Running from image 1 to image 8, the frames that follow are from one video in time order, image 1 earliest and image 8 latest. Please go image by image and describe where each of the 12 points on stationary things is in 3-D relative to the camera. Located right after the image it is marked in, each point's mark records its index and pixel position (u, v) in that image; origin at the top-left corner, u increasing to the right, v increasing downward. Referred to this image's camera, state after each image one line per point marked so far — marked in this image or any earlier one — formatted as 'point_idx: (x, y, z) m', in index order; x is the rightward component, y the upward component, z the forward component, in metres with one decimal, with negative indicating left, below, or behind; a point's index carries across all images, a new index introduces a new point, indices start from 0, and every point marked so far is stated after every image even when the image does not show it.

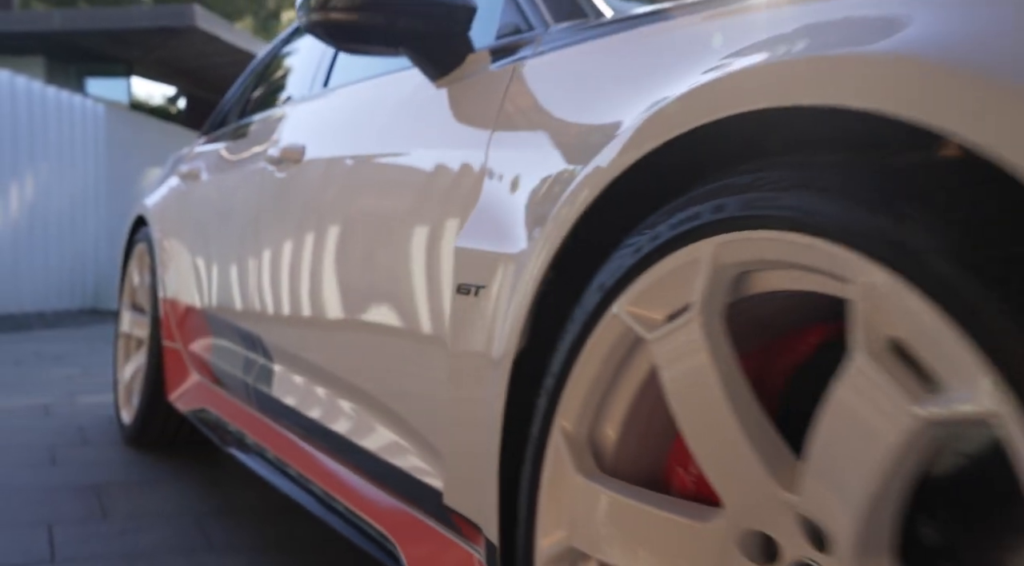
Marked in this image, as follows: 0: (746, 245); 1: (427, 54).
0: (+0.2, 0.0, +0.9) m
1: (-0.2, +0.4, +1.8) m
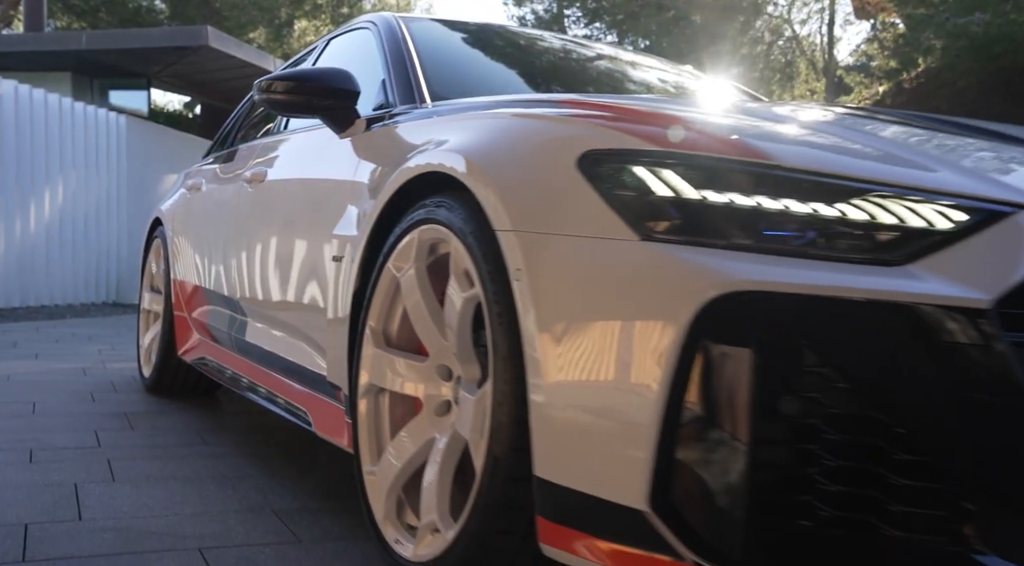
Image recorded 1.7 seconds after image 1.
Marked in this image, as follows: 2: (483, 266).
0: (-0.2, +0.1, +2.0) m
1: (-0.6, +0.5, +2.9) m
2: (-0.1, 0.0, +1.8) m
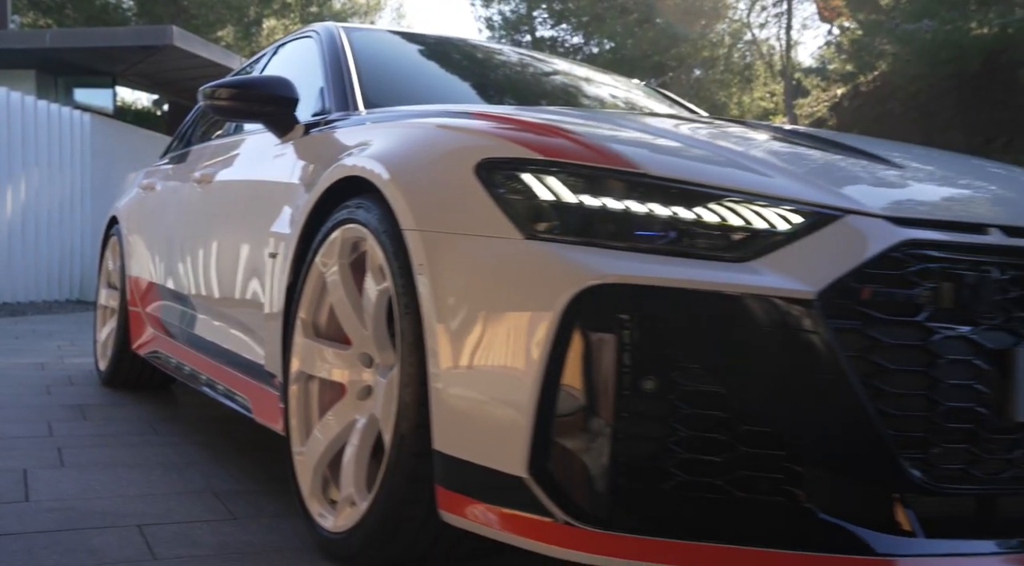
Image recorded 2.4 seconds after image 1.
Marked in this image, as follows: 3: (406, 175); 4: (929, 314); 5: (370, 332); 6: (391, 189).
0: (-0.4, +0.1, +2.2) m
1: (-0.8, +0.5, +3.1) m
2: (-0.2, 0.0, +2.0) m
3: (-0.2, +0.2, +2.0) m
4: (+0.7, -0.1, +1.7) m
5: (-0.3, -0.1, +2.2) m
6: (-0.3, +0.2, +2.0) m
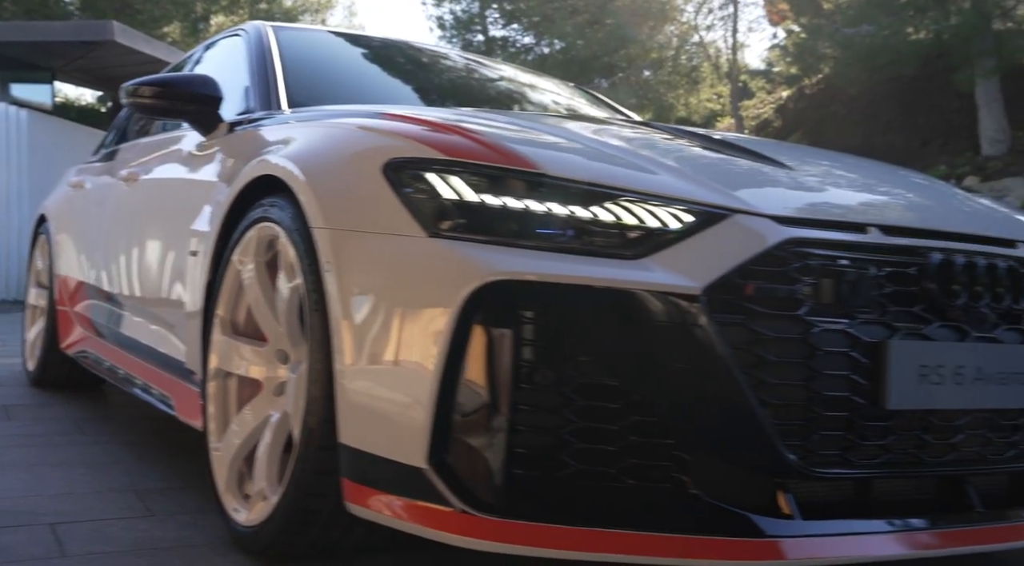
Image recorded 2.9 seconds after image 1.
0: (-0.6, +0.1, +2.2) m
1: (-1.0, +0.5, +3.1) m
2: (-0.4, 0.0, +2.0) m
3: (-0.4, +0.2, +2.1) m
4: (+0.6, 0.0, +1.8) m
5: (-0.5, -0.1, +2.2) m
6: (-0.5, +0.2, +2.1) m
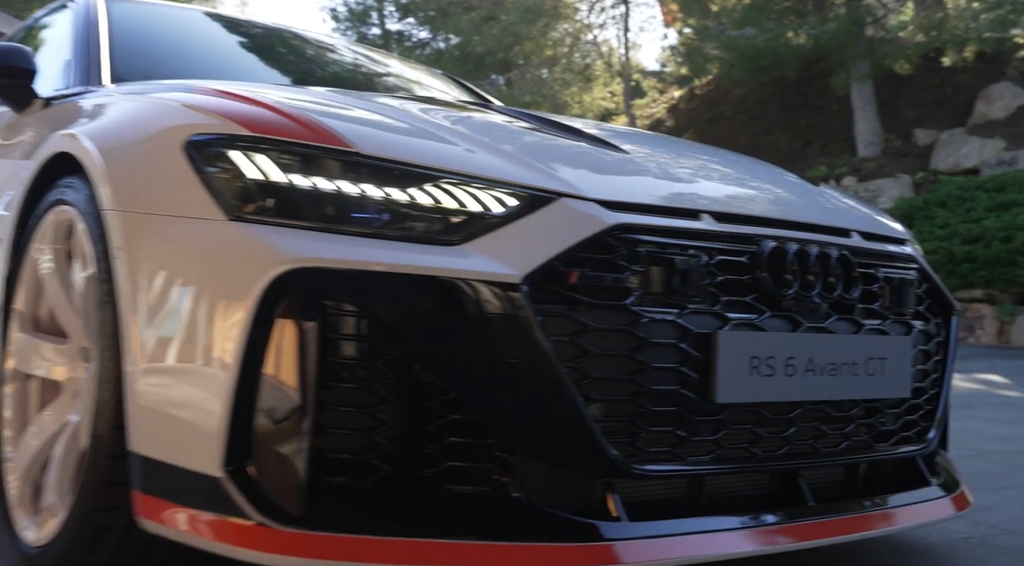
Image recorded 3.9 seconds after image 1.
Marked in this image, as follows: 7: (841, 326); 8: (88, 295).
0: (-1.0, +0.1, +2.0) m
1: (-1.5, +0.6, +2.8) m
2: (-0.8, +0.1, +1.8) m
3: (-0.8, +0.3, +1.9) m
4: (+0.2, 0.0, +1.7) m
5: (-0.9, -0.1, +2.0) m
6: (-0.8, +0.2, +1.9) m
7: (+0.7, -0.1, +2.0) m
8: (-0.9, 0.0, +1.9) m
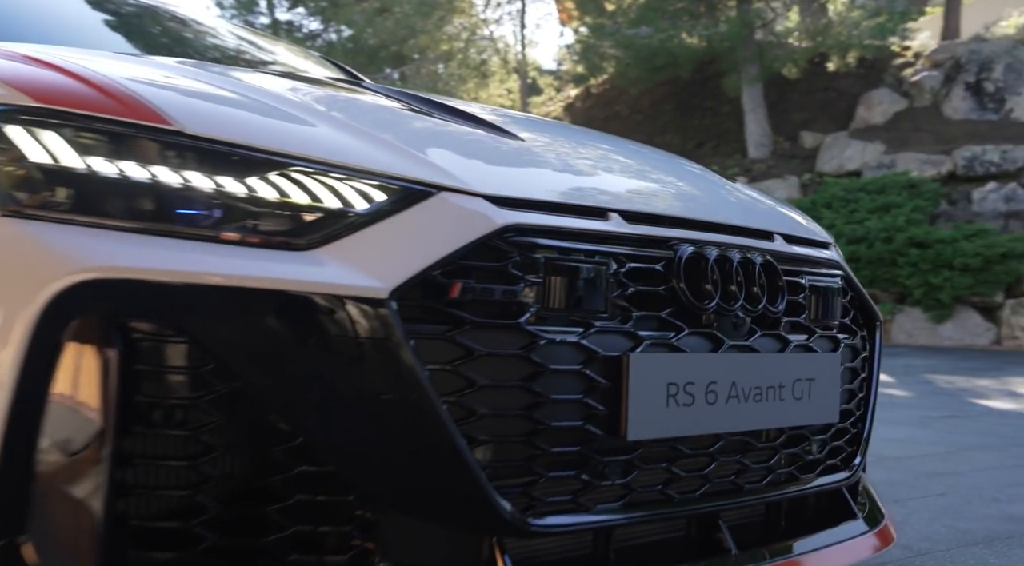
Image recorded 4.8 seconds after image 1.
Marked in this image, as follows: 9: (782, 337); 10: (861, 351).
0: (-1.2, +0.1, +1.6) m
1: (-1.8, +0.5, +2.3) m
2: (-1.0, 0.0, +1.4) m
3: (-1.0, +0.2, +1.4) m
4: (0.0, 0.0, +1.4) m
5: (-1.1, -0.1, +1.5) m
6: (-1.0, +0.2, +1.5) m
7: (+0.5, -0.1, +1.7) m
8: (-1.1, 0.0, +1.5) m
9: (+0.5, -0.1, +1.7) m
10: (+0.7, -0.1, +2.0) m
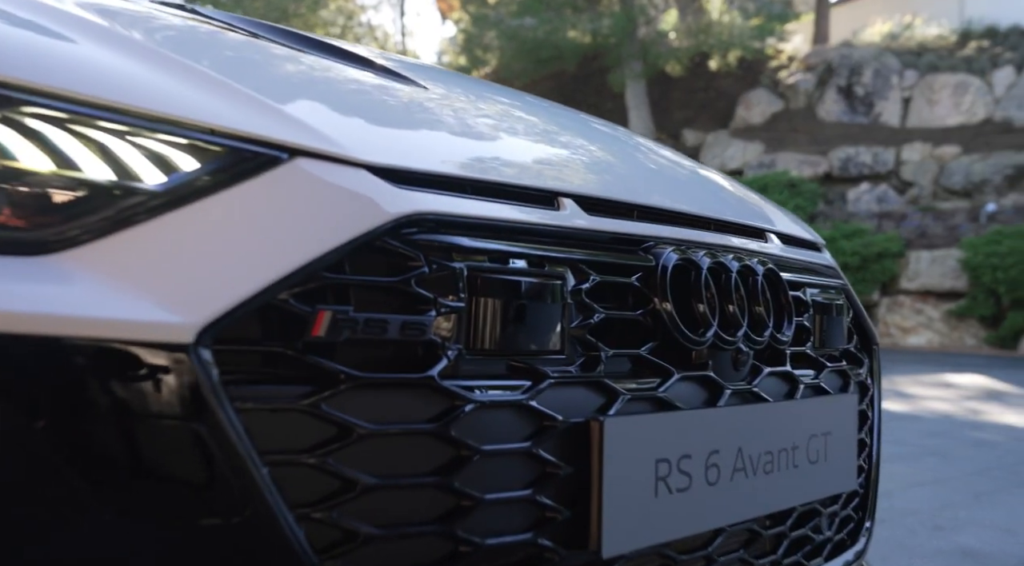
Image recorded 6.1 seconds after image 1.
0: (-1.3, +0.1, +0.9) m
1: (-2.0, +0.5, +1.5) m
2: (-1.1, 0.0, +0.7) m
3: (-1.1, +0.2, +0.8) m
4: (-0.1, -0.1, +0.9) m
5: (-1.2, -0.1, +0.8) m
6: (-1.1, +0.2, +0.8) m
7: (+0.3, -0.1, +1.2) m
8: (-1.2, -0.1, +0.8) m
9: (+0.4, -0.1, +1.3) m
10: (+0.6, -0.2, +1.5) m
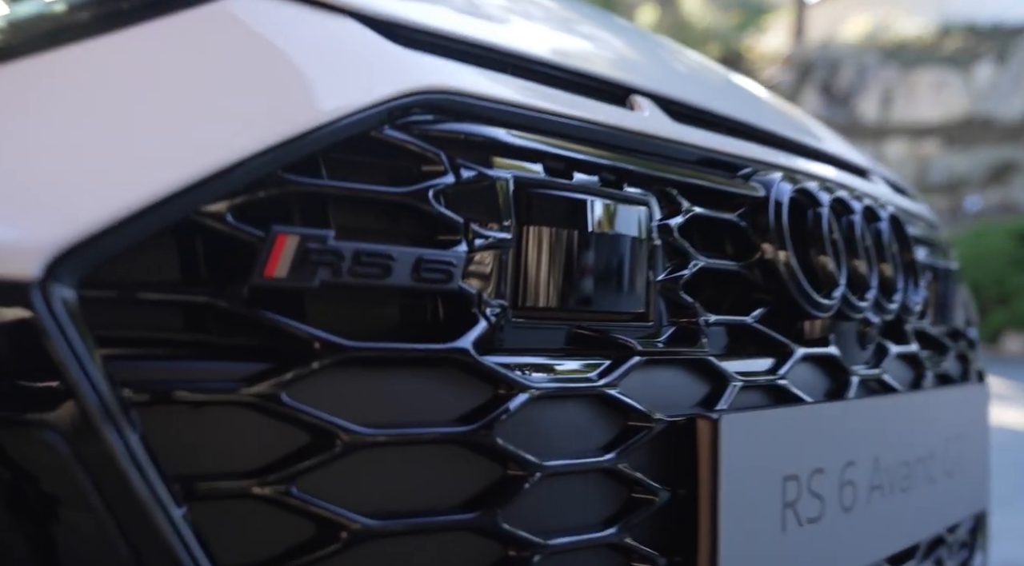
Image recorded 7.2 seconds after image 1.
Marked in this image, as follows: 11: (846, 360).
0: (-1.3, +0.2, +0.5) m
1: (-2.0, +0.6, +1.2) m
2: (-1.0, +0.1, +0.4) m
3: (-1.0, +0.3, +0.4) m
4: (0.0, 0.0, +0.5) m
5: (-1.2, -0.1, +0.5) m
6: (-1.1, +0.2, +0.4) m
7: (+0.4, -0.1, +0.9) m
8: (-1.1, 0.0, +0.4) m
9: (+0.4, -0.1, +0.9) m
10: (+0.6, -0.1, +1.2) m
11: (+0.3, -0.1, +0.8) m
